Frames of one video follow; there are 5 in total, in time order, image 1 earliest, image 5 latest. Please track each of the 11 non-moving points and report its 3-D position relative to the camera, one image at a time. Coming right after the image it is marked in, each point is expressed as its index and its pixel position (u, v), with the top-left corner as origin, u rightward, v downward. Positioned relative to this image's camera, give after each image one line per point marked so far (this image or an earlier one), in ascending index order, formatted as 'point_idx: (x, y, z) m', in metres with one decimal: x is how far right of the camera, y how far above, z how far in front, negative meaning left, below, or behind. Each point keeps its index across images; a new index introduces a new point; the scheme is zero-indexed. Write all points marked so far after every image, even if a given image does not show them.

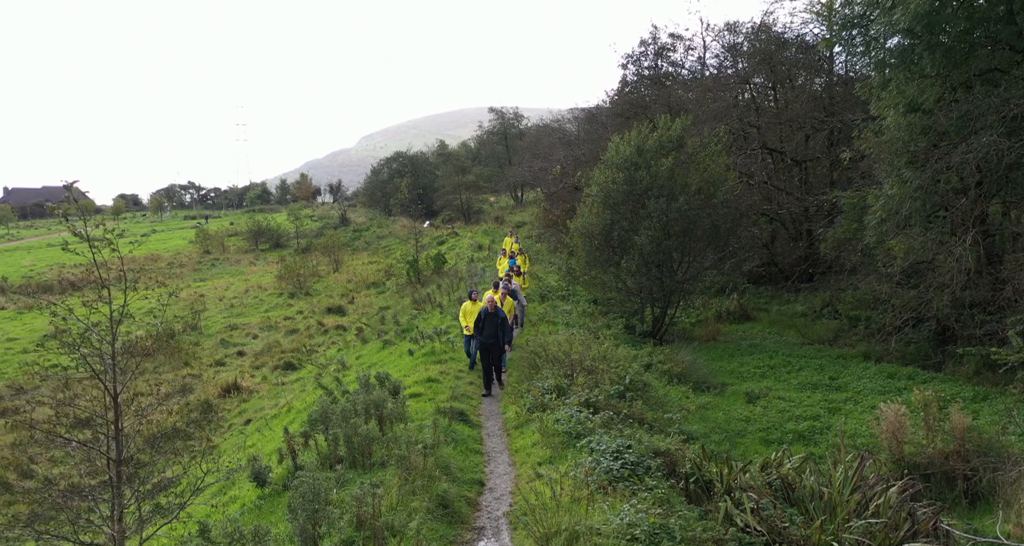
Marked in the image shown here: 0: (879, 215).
0: (+7.7, +1.2, +19.9) m
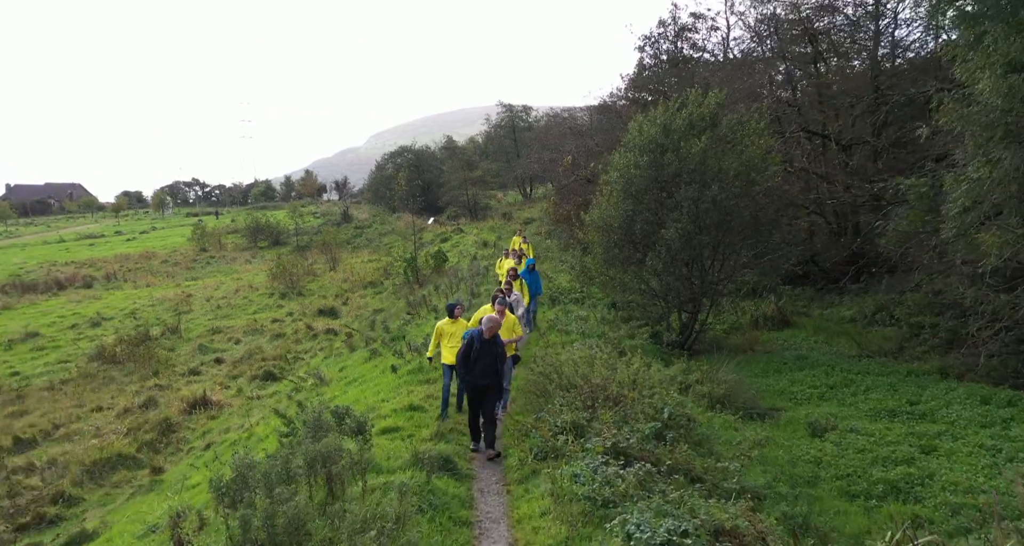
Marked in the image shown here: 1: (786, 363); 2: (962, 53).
0: (+7.8, +1.2, +16.4) m
1: (+5.6, -1.8, +19.3) m
2: (+7.9, +3.9, +16.7) m
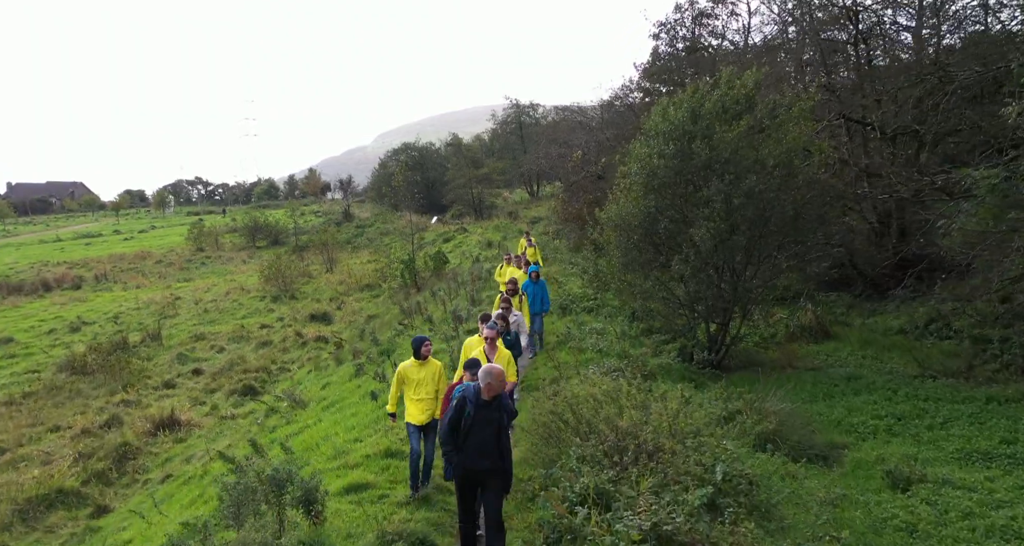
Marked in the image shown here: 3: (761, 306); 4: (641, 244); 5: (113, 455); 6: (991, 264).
0: (+7.8, +1.0, +13.5) m
1: (+5.6, -1.9, +16.5) m
2: (+8.0, +3.8, +13.9) m
3: (+5.2, -0.7, +19.7) m
4: (+2.7, +0.6, +19.7) m
5: (-8.2, -3.7, +19.6) m
6: (+8.8, +0.2, +17.4) m
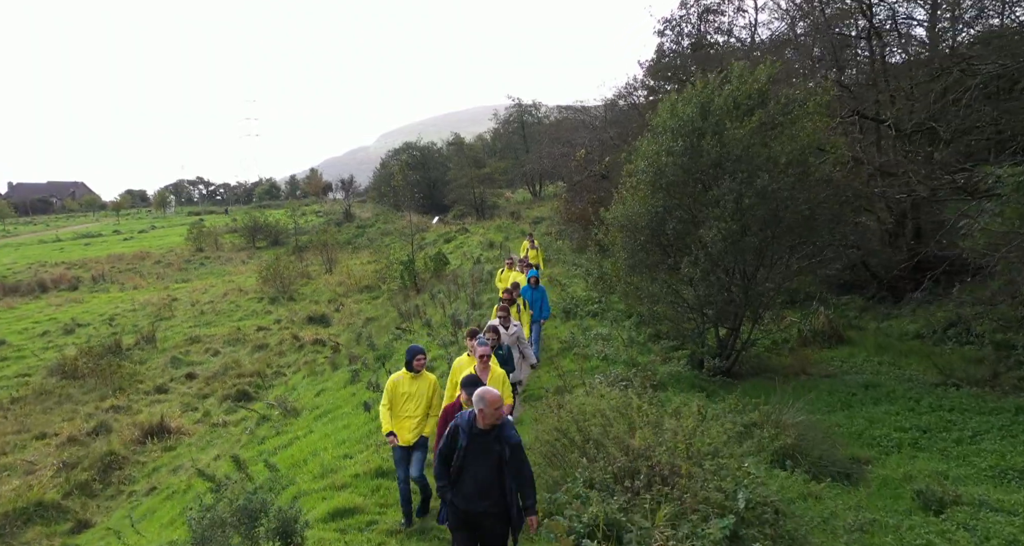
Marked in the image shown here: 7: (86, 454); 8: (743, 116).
0: (+7.9, +1.0, +12.7) m
1: (+5.7, -2.0, +15.7) m
2: (+8.0, +3.7, +13.1) m
3: (+5.2, -0.7, +18.9) m
4: (+2.7, +0.6, +18.9) m
5: (-8.2, -3.8, +18.8) m
6: (+8.8, +0.1, +16.6) m
7: (-8.6, -3.7, +19.3) m
8: (+4.4, +3.0, +18.3) m
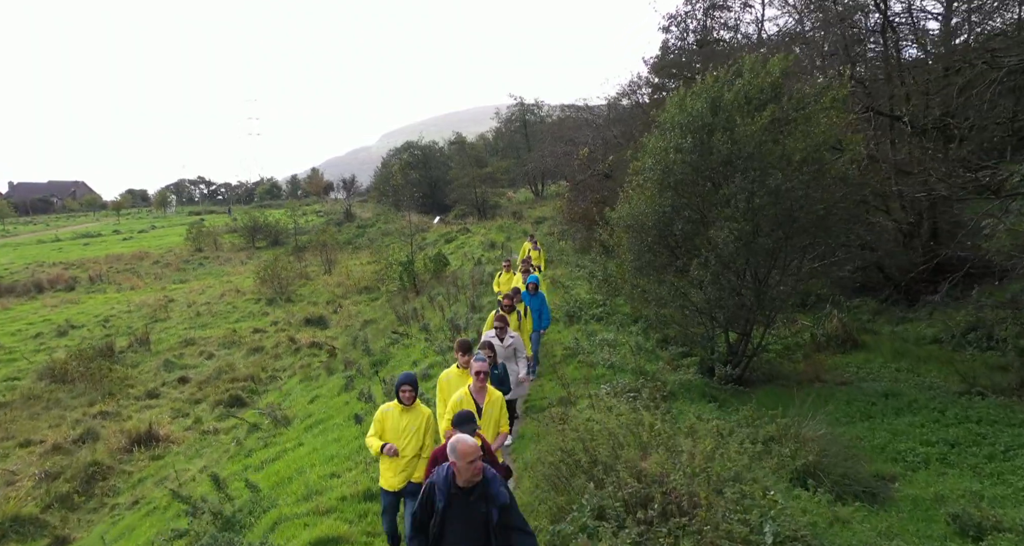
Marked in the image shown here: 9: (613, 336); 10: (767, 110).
0: (+7.9, +0.9, +11.9) m
1: (+5.7, -2.0, +14.9) m
2: (+8.0, +3.7, +12.3) m
3: (+5.2, -0.8, +18.1) m
4: (+2.7, +0.5, +18.1) m
5: (-8.2, -3.8, +18.0) m
6: (+8.8, +0.1, +15.8) m
7: (-8.6, -3.7, +18.5) m
8: (+4.4, +3.0, +17.5) m
9: (+2.1, -1.3, +19.3) m
10: (+4.6, +3.0, +17.3) m
